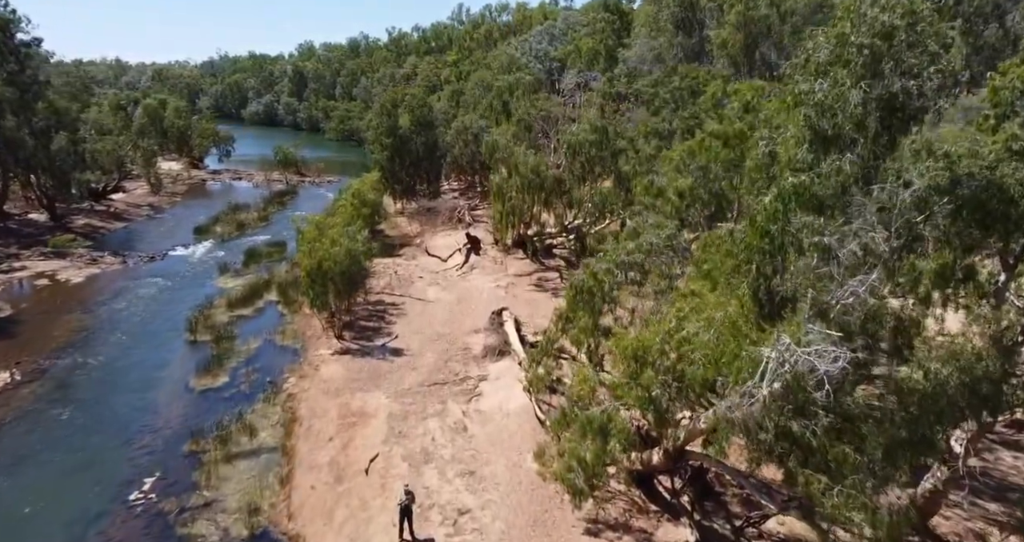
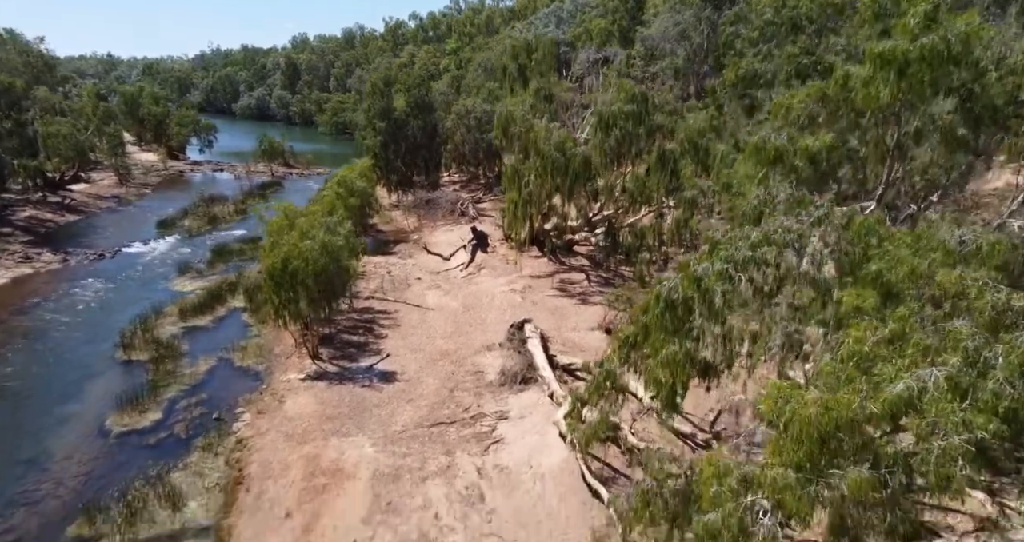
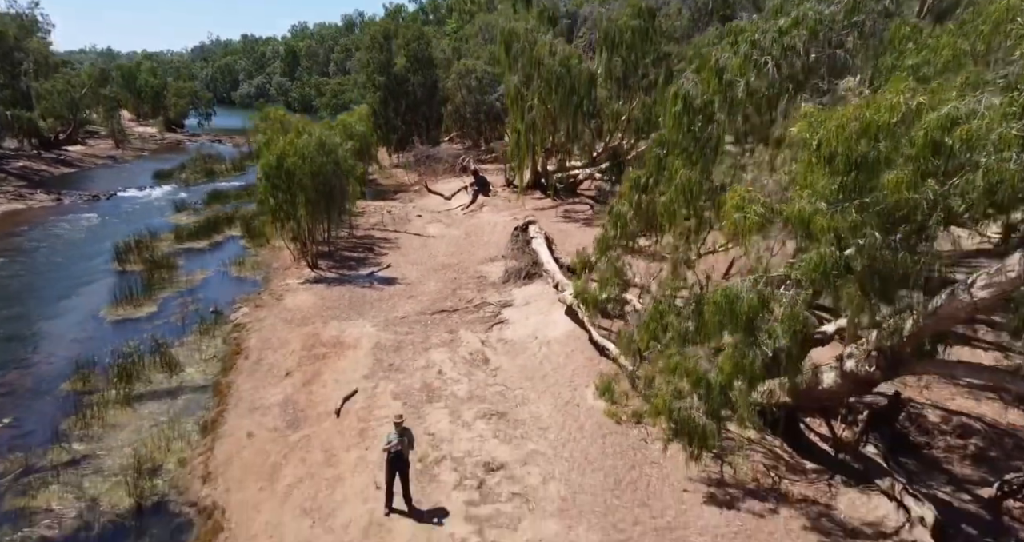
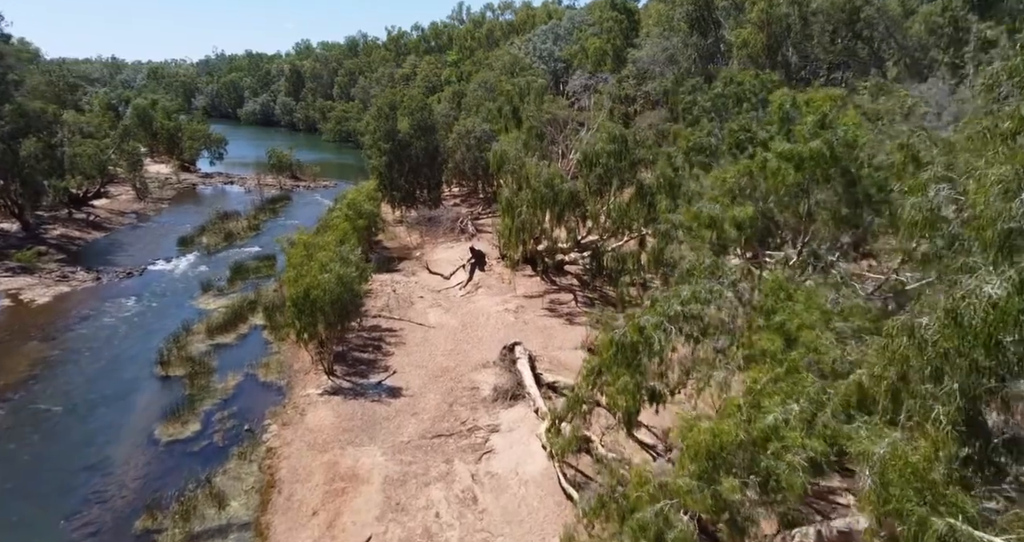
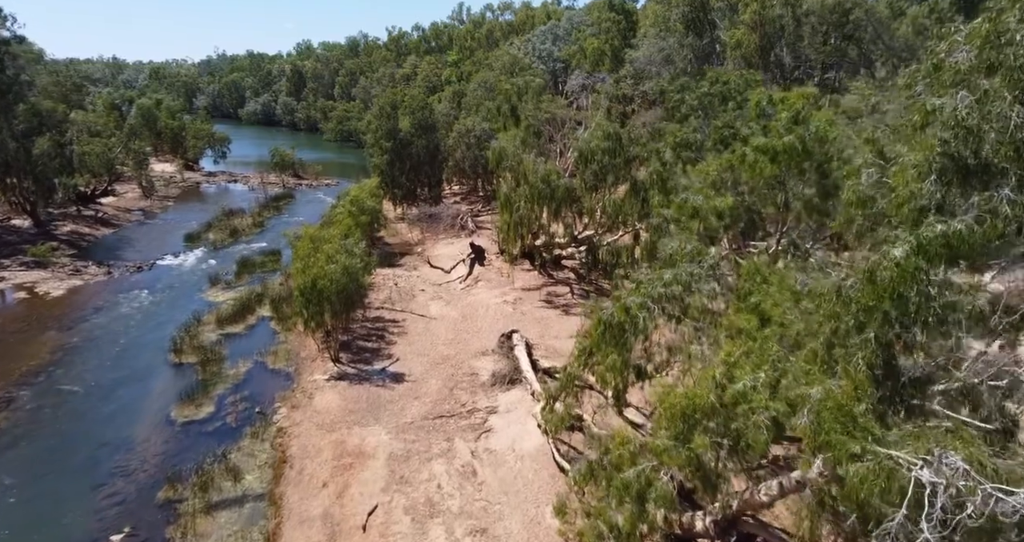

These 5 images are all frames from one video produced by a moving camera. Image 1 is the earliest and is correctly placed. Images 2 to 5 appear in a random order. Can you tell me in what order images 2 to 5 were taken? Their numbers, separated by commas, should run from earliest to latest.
5, 4, 2, 3
